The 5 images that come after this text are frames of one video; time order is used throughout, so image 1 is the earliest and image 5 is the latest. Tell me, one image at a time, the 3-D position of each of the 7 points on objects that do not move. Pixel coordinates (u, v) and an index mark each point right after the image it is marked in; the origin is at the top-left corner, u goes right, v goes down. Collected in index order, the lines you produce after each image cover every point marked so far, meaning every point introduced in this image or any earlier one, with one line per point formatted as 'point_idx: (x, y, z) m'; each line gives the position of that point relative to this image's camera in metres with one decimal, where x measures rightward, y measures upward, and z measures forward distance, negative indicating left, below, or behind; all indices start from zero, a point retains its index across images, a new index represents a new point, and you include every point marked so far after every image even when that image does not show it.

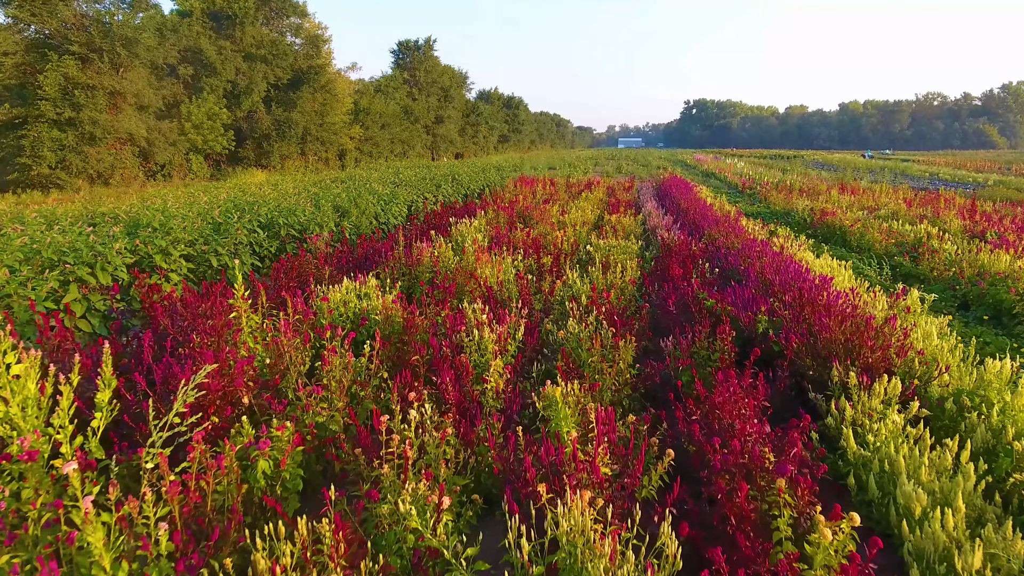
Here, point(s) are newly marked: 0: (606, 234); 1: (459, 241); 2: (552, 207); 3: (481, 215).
0: (+1.2, +0.7, +7.9) m
1: (-0.6, +0.5, +6.9) m
2: (+0.7, +1.5, +10.8) m
3: (-0.4, +1.1, +9.0) m
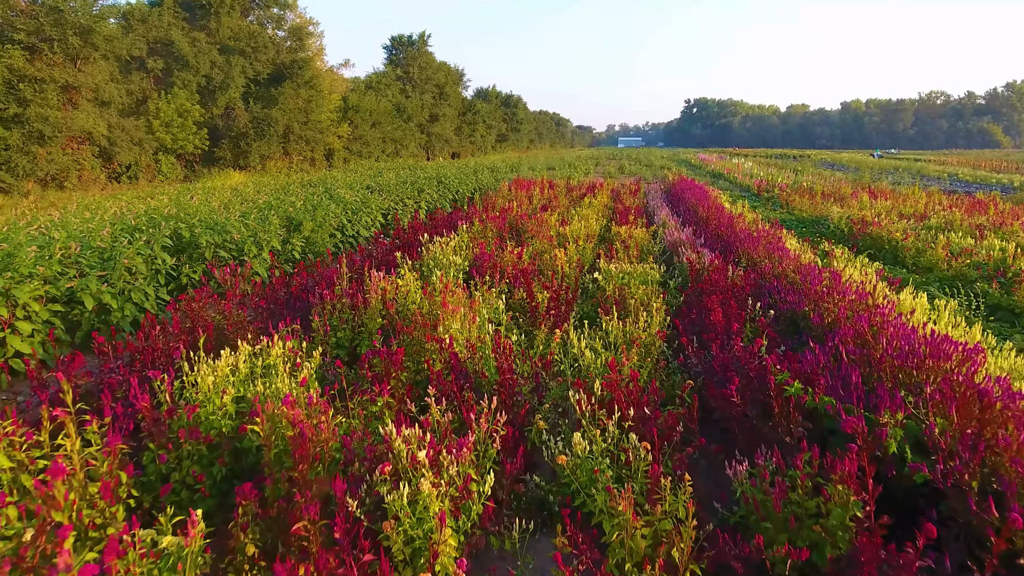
0: (+1.1, +0.4, +6.4) m
1: (-0.7, +0.2, +5.4) m
2: (+0.6, +1.1, +9.3) m
3: (-0.6, +0.7, +7.5) m
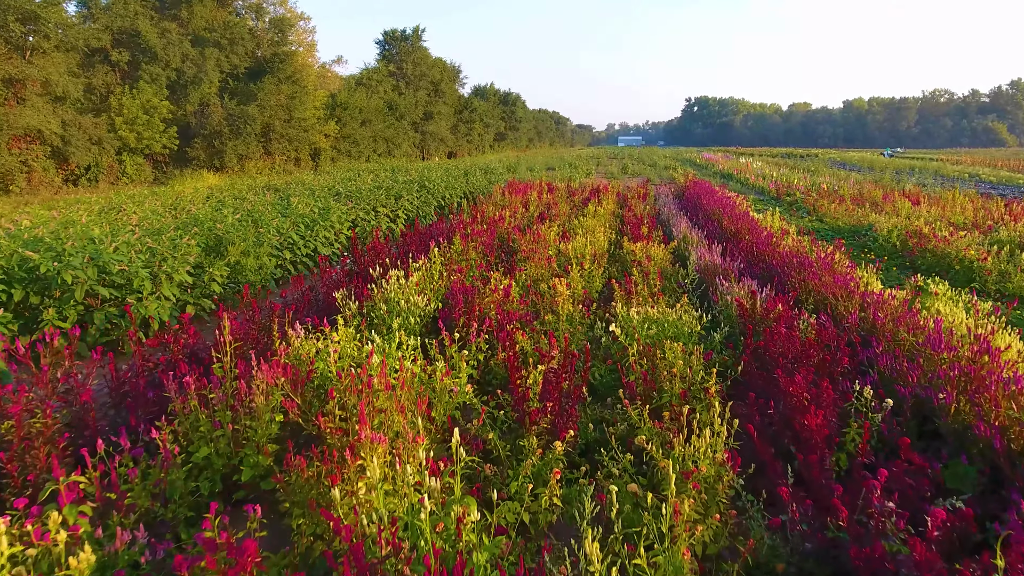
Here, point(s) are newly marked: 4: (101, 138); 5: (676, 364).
0: (+1.0, 0.0, +4.9) m
1: (-0.8, -0.2, +3.9) m
2: (+0.5, +0.8, +7.8) m
3: (-0.7, +0.4, +6.0) m
4: (-10.9, +4.0, +16.0) m
5: (+0.9, -0.4, +3.2) m
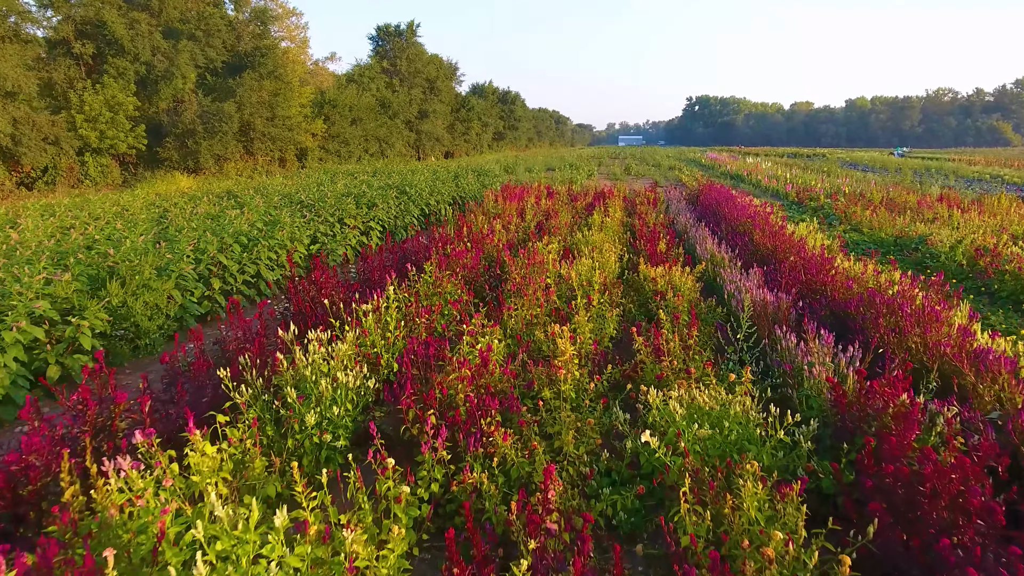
0: (+0.9, -0.3, +3.6) m
1: (-0.9, -0.5, +2.5) m
2: (+0.4, +0.5, +6.4) m
3: (-0.8, +0.1, +4.7) m
4: (-11.0, +3.7, +14.7) m
5: (+0.8, -0.7, +1.8) m
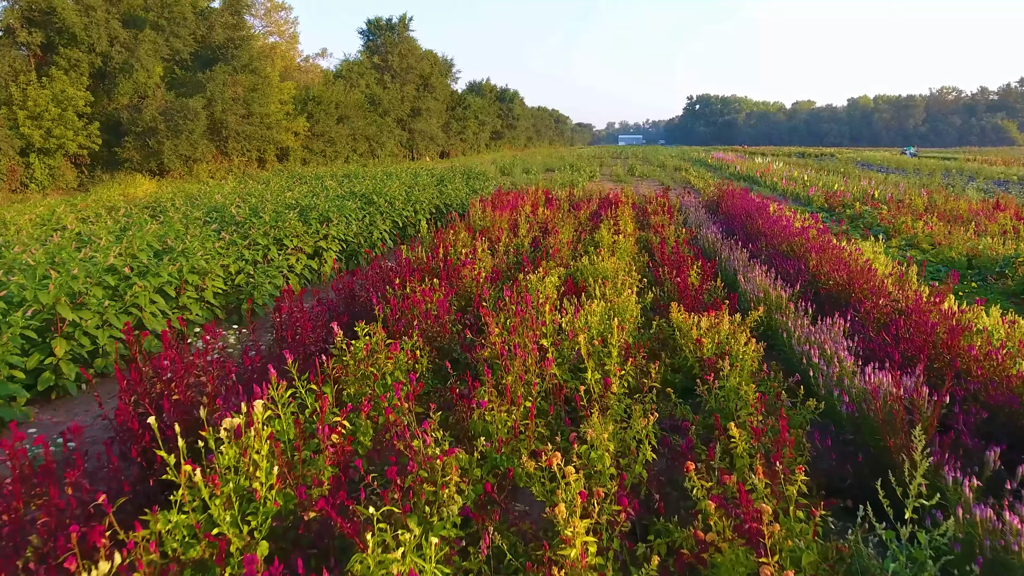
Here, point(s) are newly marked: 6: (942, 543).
0: (+0.8, -0.7, +2.0) m
1: (-1.0, -0.9, +0.9) m
2: (+0.2, +0.1, +4.8) m
3: (-0.9, -0.3, +3.1) m
4: (-11.1, +3.3, +13.1) m
5: (+0.7, -1.1, +0.2) m
6: (+1.4, -0.8, +1.9) m
